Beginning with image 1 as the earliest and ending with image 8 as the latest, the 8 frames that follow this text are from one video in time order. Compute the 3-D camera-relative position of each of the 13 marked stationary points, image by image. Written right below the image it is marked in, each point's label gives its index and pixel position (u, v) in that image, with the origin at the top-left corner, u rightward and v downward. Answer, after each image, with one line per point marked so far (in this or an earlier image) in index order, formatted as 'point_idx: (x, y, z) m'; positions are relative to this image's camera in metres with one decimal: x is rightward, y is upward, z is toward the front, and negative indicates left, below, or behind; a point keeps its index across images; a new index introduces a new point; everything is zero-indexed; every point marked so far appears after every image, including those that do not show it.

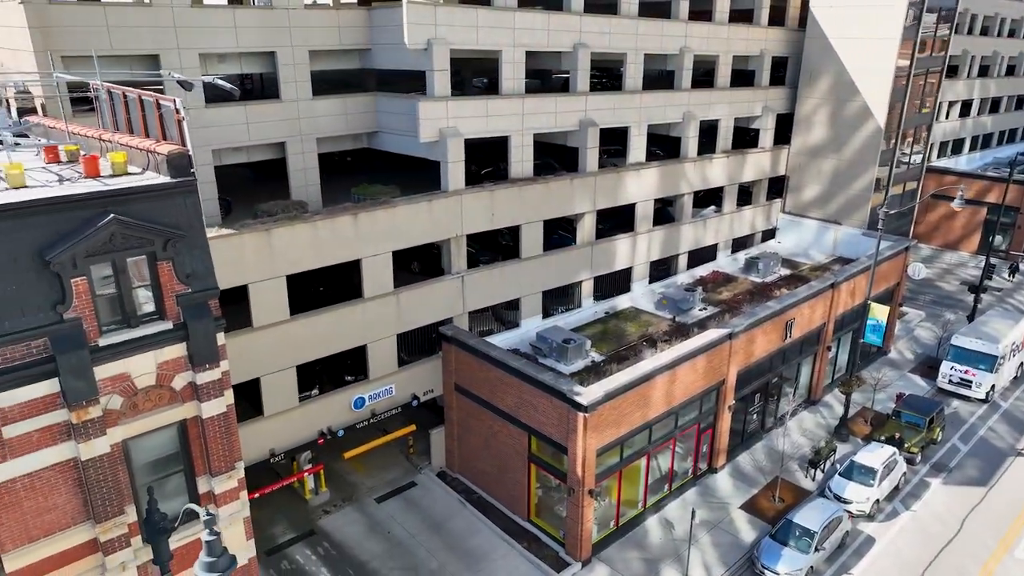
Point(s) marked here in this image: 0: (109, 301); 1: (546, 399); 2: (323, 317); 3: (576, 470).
0: (-5.5, -0.2, +9.6) m
1: (+1.0, -3.1, +19.9) m
2: (-5.3, -0.8, +20.0) m
3: (+1.8, -5.0, +19.6) m
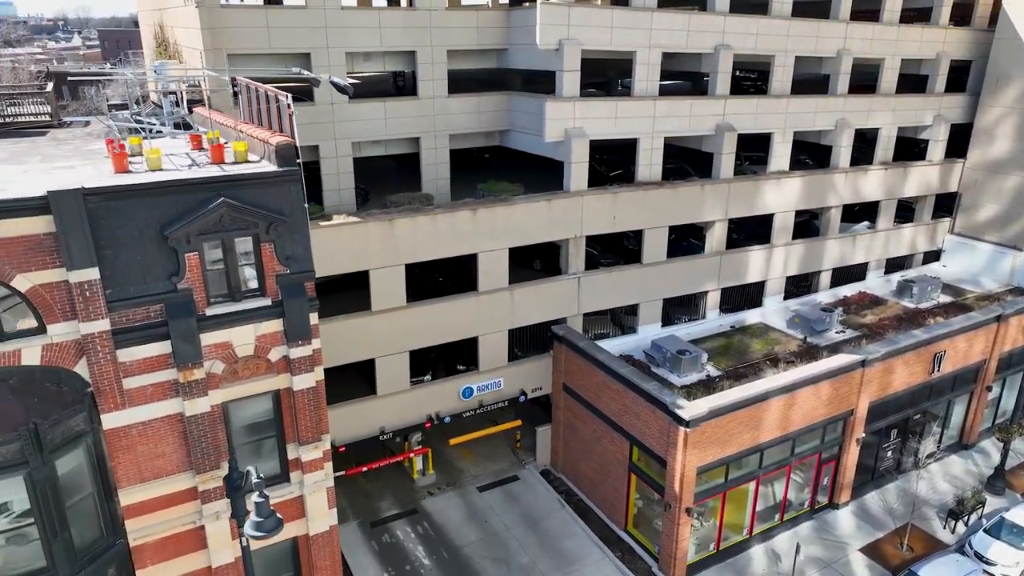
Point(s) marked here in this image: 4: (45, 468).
0: (-4.4, +0.2, +10.7) m
1: (+3.8, -3.3, +19.4) m
2: (-2.2, -0.5, +20.8) m
3: (+4.3, -5.3, +19.0) m
4: (-6.4, -2.4, +9.7) m
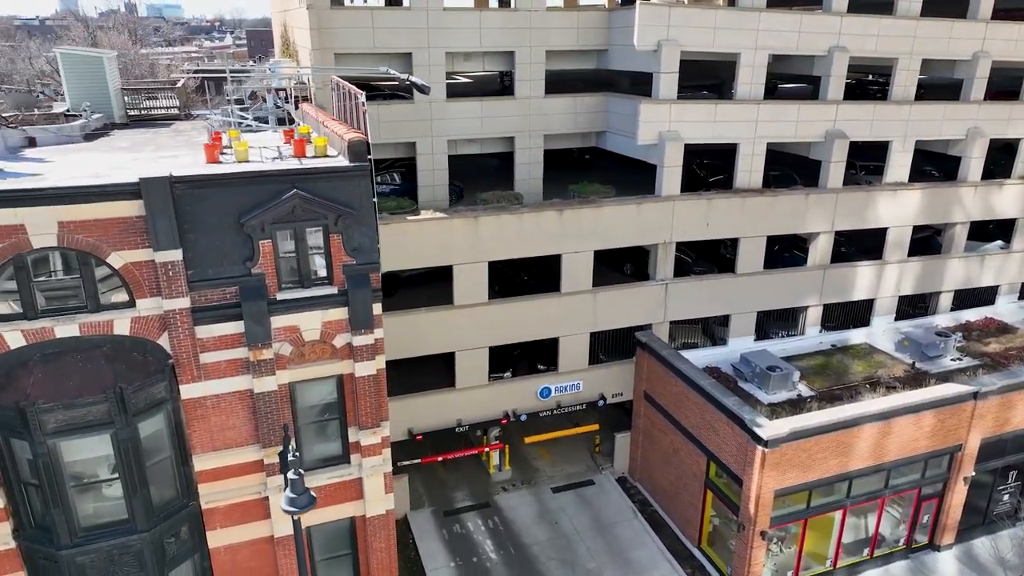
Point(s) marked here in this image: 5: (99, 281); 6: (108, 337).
0: (-3.6, +0.4, +11.3) m
1: (+5.7, -3.6, +18.7) m
2: (+0.2, -0.5, +20.9) m
3: (+6.1, -5.6, +18.2) m
4: (-5.8, -2.1, +10.7) m
5: (-6.0, +0.1, +10.4) m
6: (-6.0, -0.7, +10.6) m
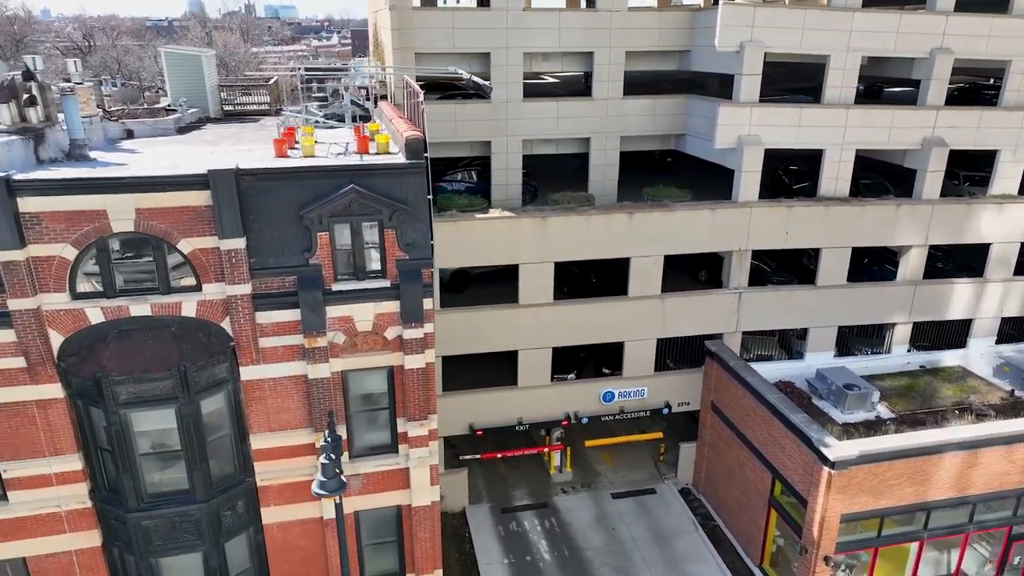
0: (-2.8, +0.5, +11.8) m
1: (+7.2, -3.9, +17.9) m
2: (+2.1, -0.6, +20.8) m
3: (+7.4, -5.9, +17.4) m
4: (-5.2, -1.9, +11.4) m
5: (-5.3, +0.4, +11.1) m
6: (-5.4, -0.5, +11.3) m
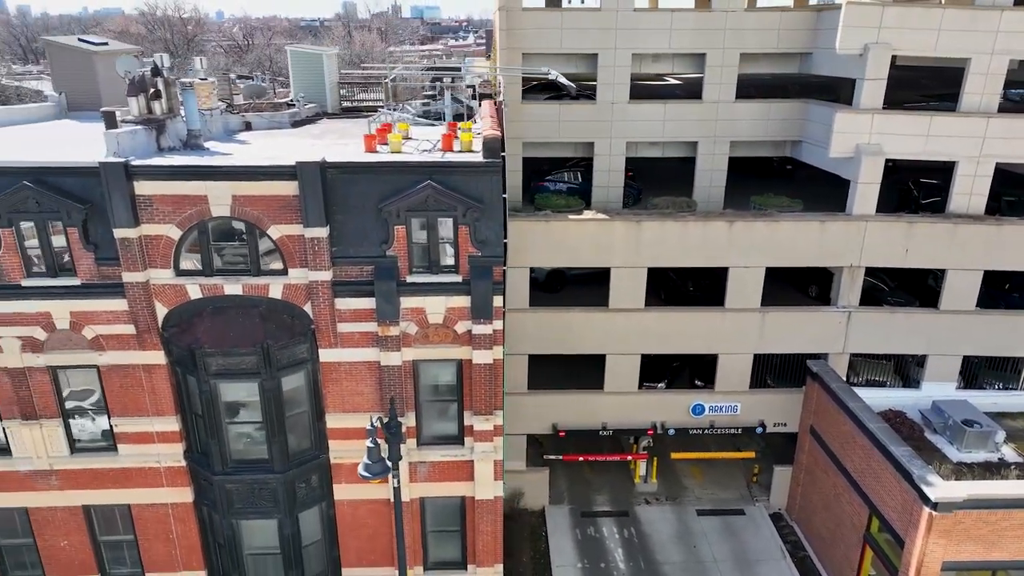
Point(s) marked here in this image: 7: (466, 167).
0: (-1.6, +0.7, +12.1) m
1: (+9.0, -4.4, +16.6) m
2: (+4.7, -0.8, +20.3) m
3: (+9.0, -6.4, +16.0) m
4: (-4.1, -1.6, +12.2) m
5: (-4.2, +0.7, +11.9) m
6: (-4.3, -0.2, +12.2) m
7: (-0.8, +2.0, +11.8) m
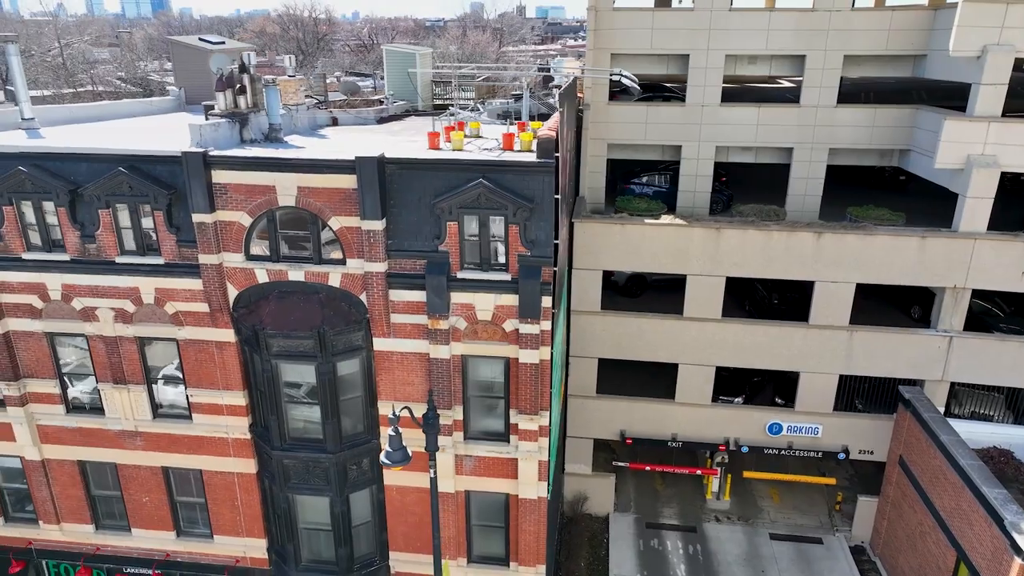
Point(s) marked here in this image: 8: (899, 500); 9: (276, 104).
0: (-0.7, +0.7, +12.3) m
1: (+10.1, -4.9, +15.1) m
2: (+6.6, -1.1, +19.4) m
3: (+9.9, -7.0, +14.6) m
4: (-3.4, -1.4, +12.7) m
5: (-3.3, +0.9, +12.5) m
6: (-3.4, 0.0, +12.8) m
7: (+0.1, +2.0, +11.8) m
8: (+10.7, -5.9, +19.7) m
9: (-4.8, +3.7, +14.3) m
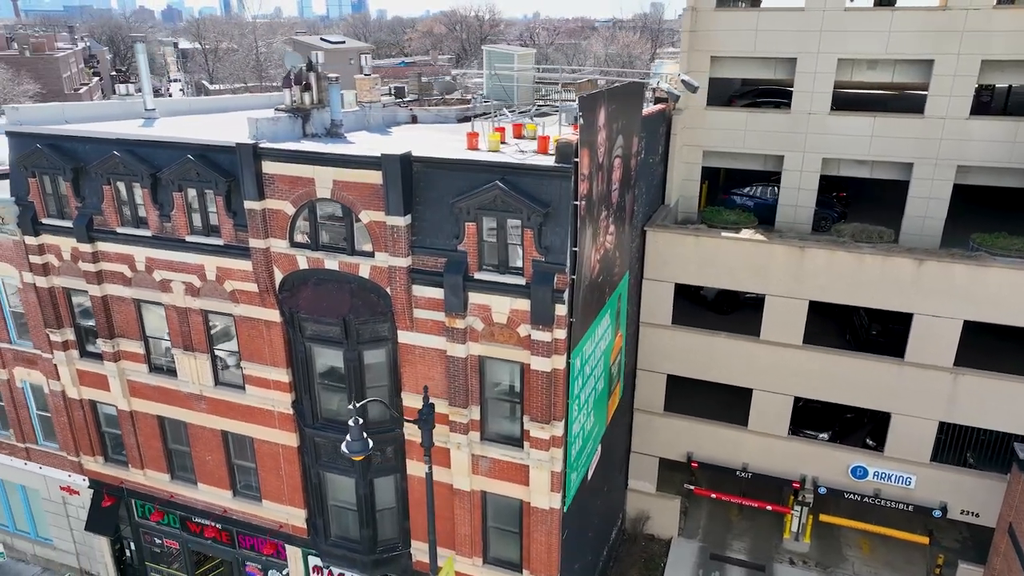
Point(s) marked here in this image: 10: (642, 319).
0: (-0.4, +0.7, +12.3) m
1: (+10.3, -5.8, +12.7) m
2: (+8.2, -1.8, +17.6) m
3: (+9.8, -7.8, +12.3) m
4: (-3.0, -1.2, +13.3) m
5: (-2.9, +1.1, +13.1) m
6: (-2.9, +0.2, +13.3) m
7: (+0.4, +1.9, +11.6) m
8: (+11.8, -6.9, +17.1) m
9: (-3.7, +4.0, +15.1) m
10: (+3.6, -0.9, +19.4) m
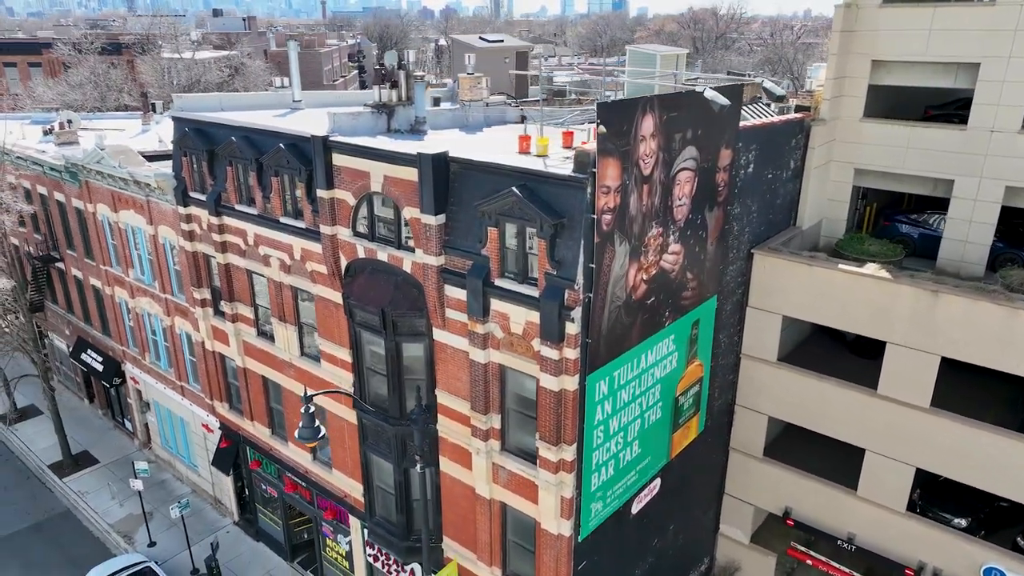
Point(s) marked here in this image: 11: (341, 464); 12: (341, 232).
0: (0.0, +0.6, +11.9) m
1: (+9.5, -7.2, +9.2) m
2: (+9.4, -3.0, +14.4) m
3: (+8.6, -9.1, +8.9) m
4: (-2.4, -1.0, +13.7) m
5: (-2.1, +1.2, +13.4) m
6: (-2.2, +0.4, +13.7) m
7: (+0.7, +1.7, +11.0) m
8: (+12.1, -8.4, +12.8) m
9: (-1.9, +4.1, +15.5) m
10: (+5.7, -1.5, +17.5) m
11: (-4.1, -4.2, +17.1) m
12: (-3.5, +1.2, +14.5) m
